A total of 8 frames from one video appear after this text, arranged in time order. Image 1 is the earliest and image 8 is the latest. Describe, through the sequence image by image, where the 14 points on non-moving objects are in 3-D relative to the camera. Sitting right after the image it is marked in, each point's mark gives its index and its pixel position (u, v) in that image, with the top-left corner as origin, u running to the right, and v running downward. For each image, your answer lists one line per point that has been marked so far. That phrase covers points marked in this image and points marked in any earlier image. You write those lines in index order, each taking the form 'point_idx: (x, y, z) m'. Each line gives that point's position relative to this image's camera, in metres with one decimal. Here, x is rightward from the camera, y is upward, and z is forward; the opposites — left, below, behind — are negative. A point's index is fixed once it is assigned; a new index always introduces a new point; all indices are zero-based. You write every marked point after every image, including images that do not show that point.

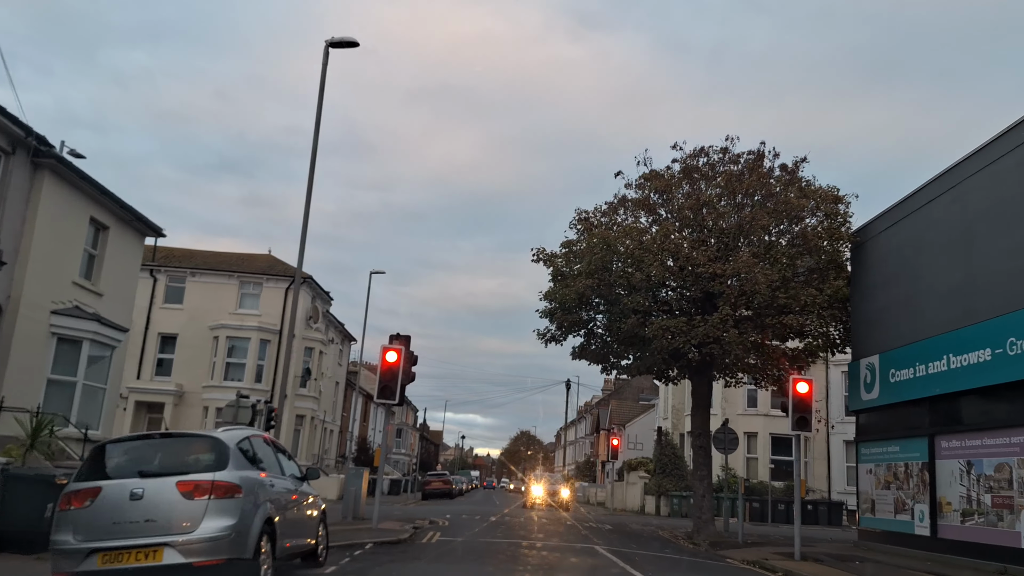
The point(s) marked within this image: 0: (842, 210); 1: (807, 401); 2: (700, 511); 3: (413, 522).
0: (+8.0, +1.9, +19.7) m
1: (+5.4, -2.1, +15.0) m
2: (+4.6, -5.4, +19.8) m
3: (-2.3, -5.4, +18.8) m
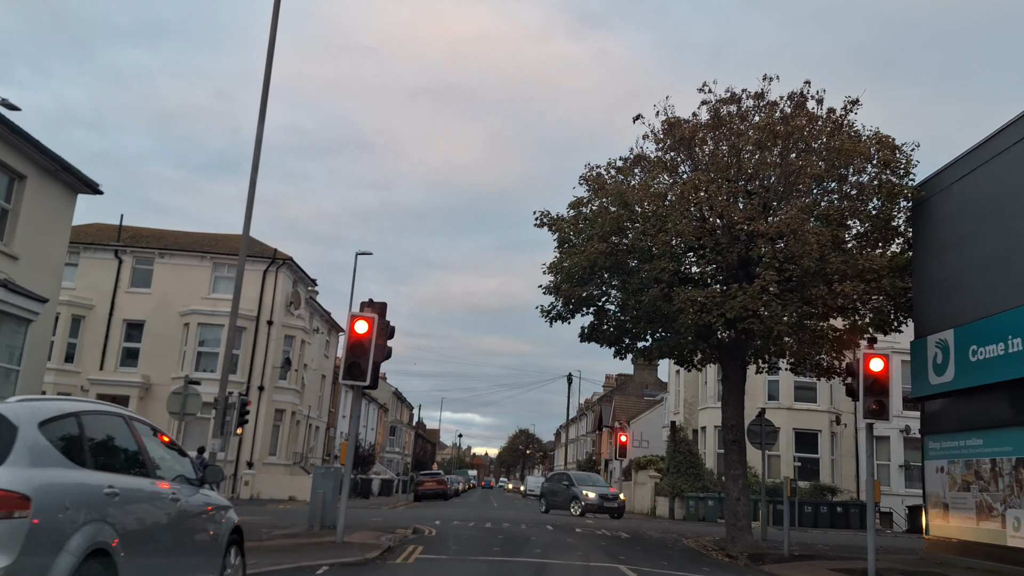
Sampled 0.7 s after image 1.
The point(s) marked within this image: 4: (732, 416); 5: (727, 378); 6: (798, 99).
0: (+8.0, +2.7, +16.7) m
1: (+5.4, -1.4, +12.0) m
2: (+4.6, -4.7, +16.7) m
3: (-2.3, -4.7, +15.7) m
4: (+4.7, -2.7, +17.4) m
5: (+4.7, -2.0, +17.9) m
6: (+6.3, +4.2, +17.9) m
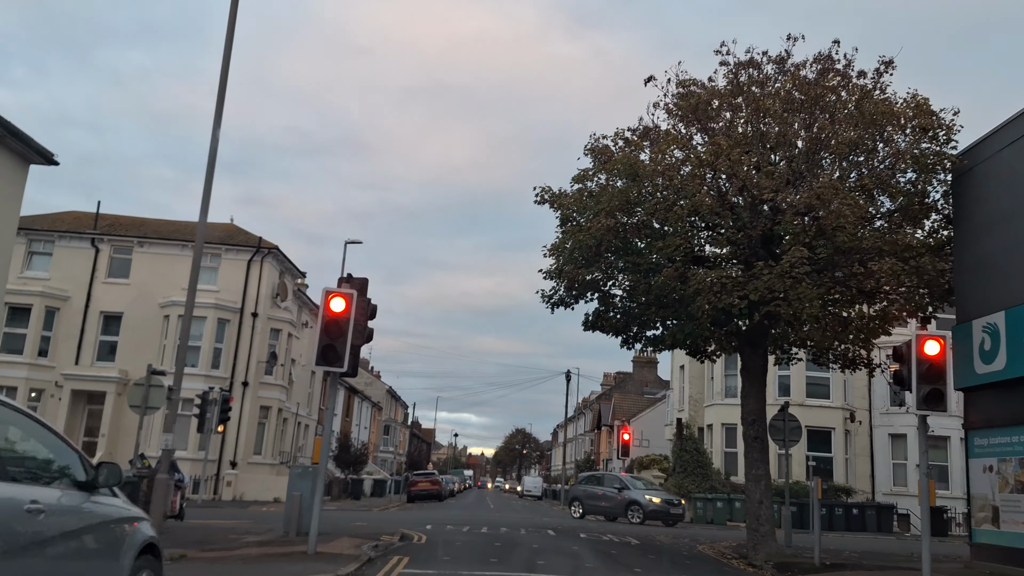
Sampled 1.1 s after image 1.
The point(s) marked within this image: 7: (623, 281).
0: (+7.9, +3.0, +15.1) m
1: (+5.4, -1.0, +10.4) m
2: (+4.5, -4.4, +15.1) m
3: (-2.3, -4.3, +14.1) m
4: (+4.7, -2.4, +15.8) m
5: (+4.7, -1.6, +16.3) m
6: (+6.2, +4.5, +16.3) m
7: (+2.2, +0.1, +16.2) m
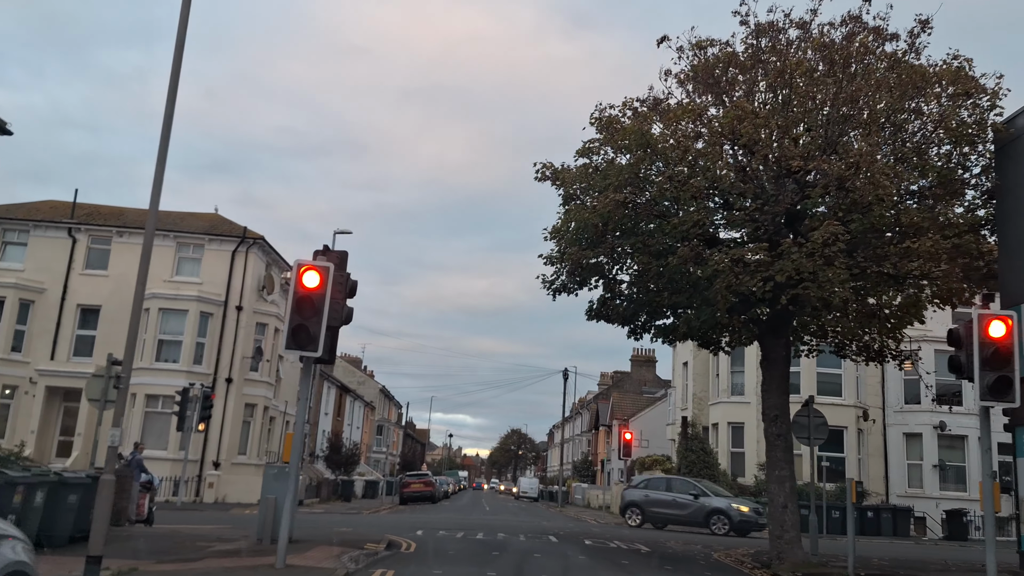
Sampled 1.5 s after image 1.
0: (+7.9, +3.3, +13.7) m
1: (+5.4, -0.7, +9.0) m
2: (+4.5, -4.1, +13.7) m
3: (-2.3, -4.0, +12.7) m
4: (+4.6, -2.1, +14.4) m
5: (+4.7, -1.3, +14.9) m
6: (+6.2, +4.8, +15.0) m
7: (+2.2, +0.4, +14.8) m
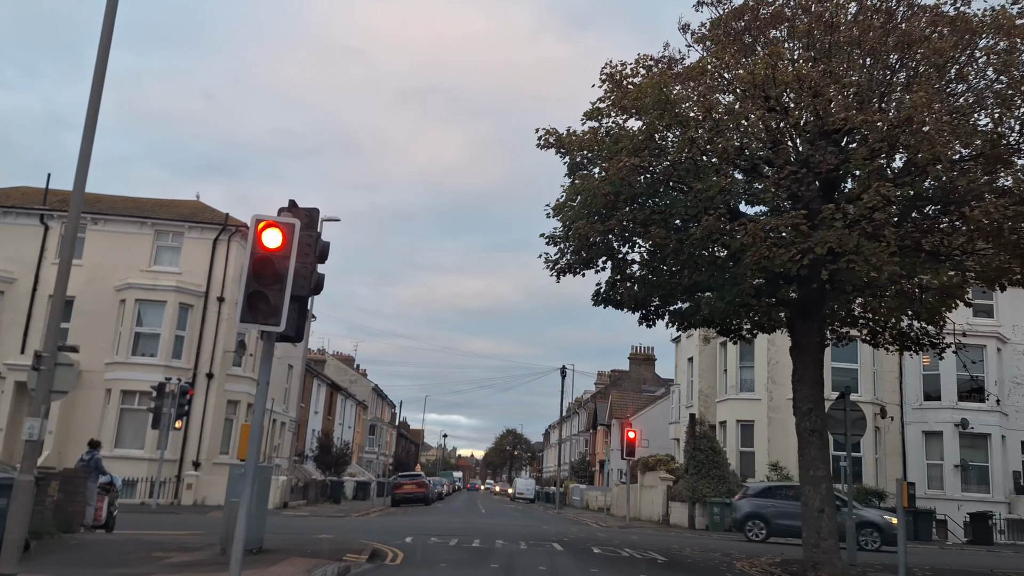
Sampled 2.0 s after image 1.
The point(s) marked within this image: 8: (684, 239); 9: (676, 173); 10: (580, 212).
0: (+7.9, +3.7, +12.2) m
1: (+5.5, -0.3, +7.4) m
2: (+4.5, -3.7, +12.2) m
3: (-2.3, -3.7, +11.1) m
4: (+4.6, -1.7, +12.8) m
5: (+4.7, -0.9, +13.4) m
6: (+6.2, +5.2, +13.4) m
7: (+2.2, +0.8, +13.3) m
8: (+2.8, +0.8, +13.3) m
9: (+2.6, +1.9, +13.3) m
10: (+1.2, +1.3, +14.2) m
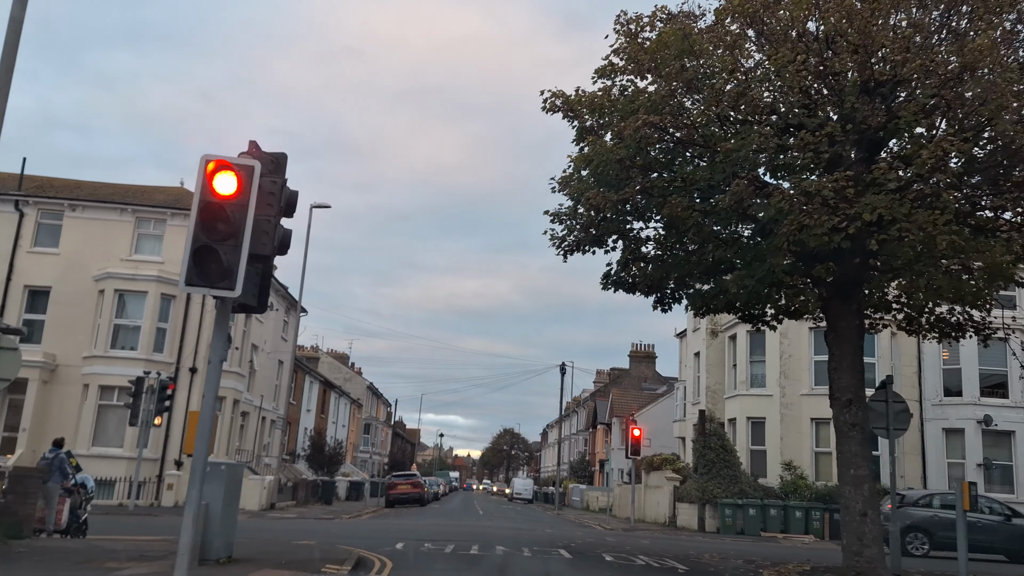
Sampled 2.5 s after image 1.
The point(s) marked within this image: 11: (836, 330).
0: (+8.0, +4.0, +10.8) m
1: (+5.5, 0.0, +6.1) m
2: (+4.6, -3.4, +10.8) m
3: (-2.2, -3.3, +9.7) m
4: (+4.7, -1.4, +11.5) m
5: (+4.7, -0.6, +12.0) m
6: (+6.3, +5.5, +12.1) m
7: (+2.2, +1.1, +11.9) m
8: (+2.9, +1.2, +11.9) m
9: (+2.7, +2.2, +11.9) m
10: (+1.2, +1.6, +12.8) m
11: (+4.7, -0.6, +12.0) m
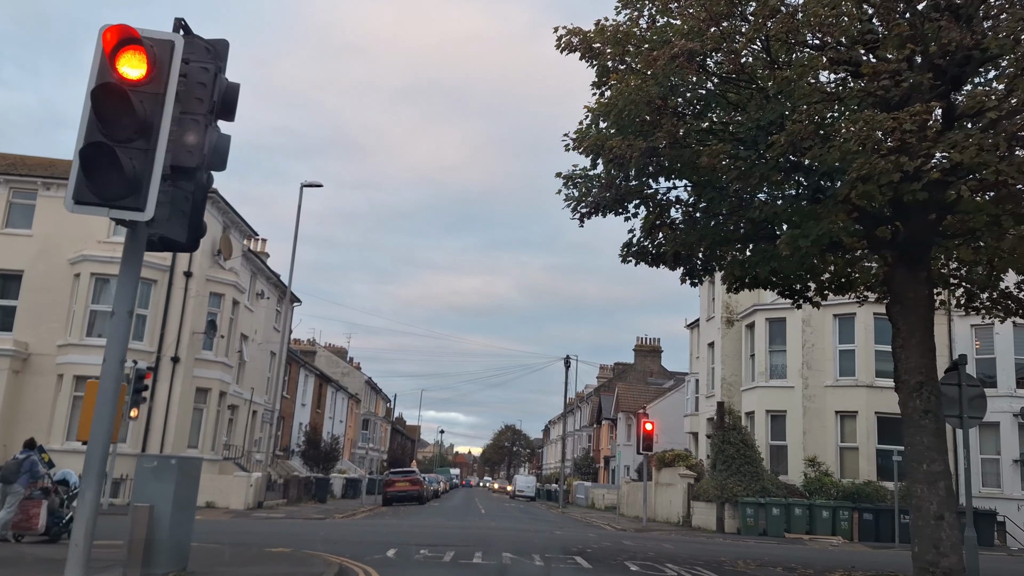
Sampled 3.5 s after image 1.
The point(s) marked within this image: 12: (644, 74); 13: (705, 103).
0: (+8.1, +4.4, +9.1) m
1: (+5.7, +0.4, +4.3) m
2: (+4.7, -2.9, +9.1) m
3: (-2.1, -2.9, +8.0) m
4: (+4.8, -0.9, +9.7) m
5: (+4.8, -0.2, +10.3) m
6: (+6.4, +5.9, +10.3) m
7: (+2.3, +1.6, +10.1) m
8: (+3.0, +1.6, +10.1) m
9: (+2.8, +2.6, +10.2) m
10: (+1.3, +2.1, +11.0) m
11: (+4.9, -0.2, +10.3) m
12: (+1.7, +2.6, +10.4) m
13: (+2.4, +2.3, +10.4) m
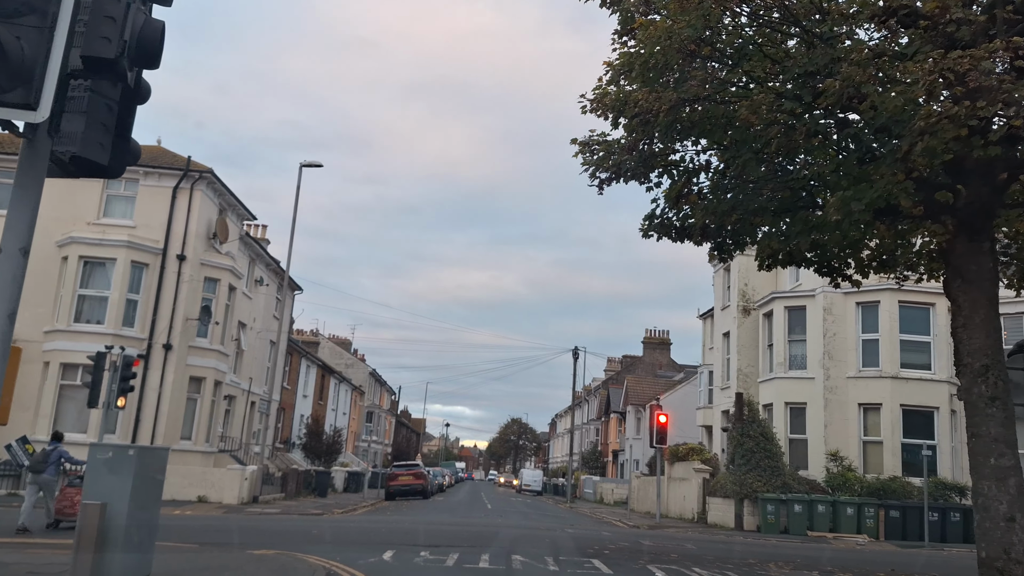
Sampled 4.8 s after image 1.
0: (+8.2, +4.7, +7.9) m
1: (+5.7, +0.7, +3.2) m
2: (+4.8, -2.6, +7.9) m
3: (-2.0, -2.6, +6.9) m
4: (+4.9, -0.6, +8.6) m
5: (+5.0, +0.1, +9.1) m
6: (+6.5, +6.2, +9.1) m
7: (+2.5, +1.9, +9.0) m
8: (+3.1, +1.9, +9.0) m
9: (+2.9, +2.9, +9.0) m
10: (+1.5, +2.4, +9.9) m
11: (+5.0, +0.1, +9.1) m
12: (+1.8, +2.9, +9.2) m
13: (+2.5, +2.6, +9.2) m
